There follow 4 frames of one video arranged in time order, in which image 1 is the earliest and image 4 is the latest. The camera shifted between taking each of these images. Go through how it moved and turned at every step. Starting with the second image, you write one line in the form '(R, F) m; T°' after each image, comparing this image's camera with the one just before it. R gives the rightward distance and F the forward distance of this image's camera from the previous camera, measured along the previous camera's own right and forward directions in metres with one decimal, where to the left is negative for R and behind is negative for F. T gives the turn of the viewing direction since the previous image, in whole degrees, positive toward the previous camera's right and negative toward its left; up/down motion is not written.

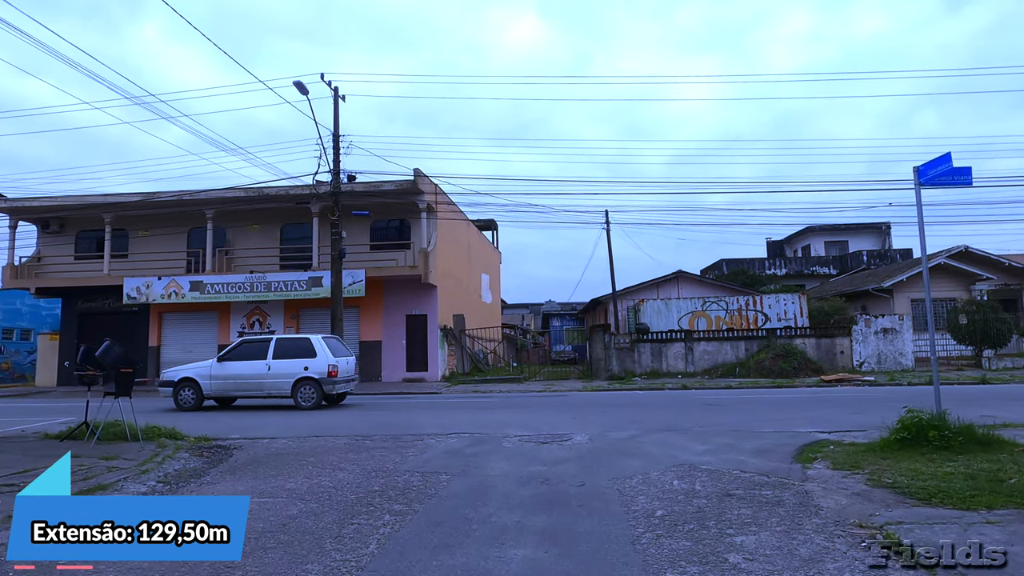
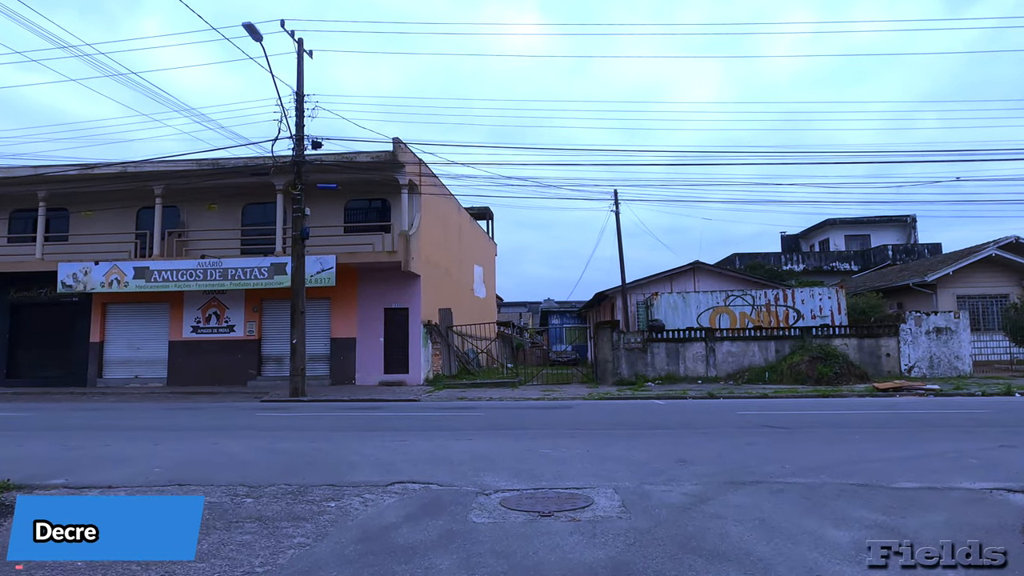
(+0.1, +3.5) m; 0°
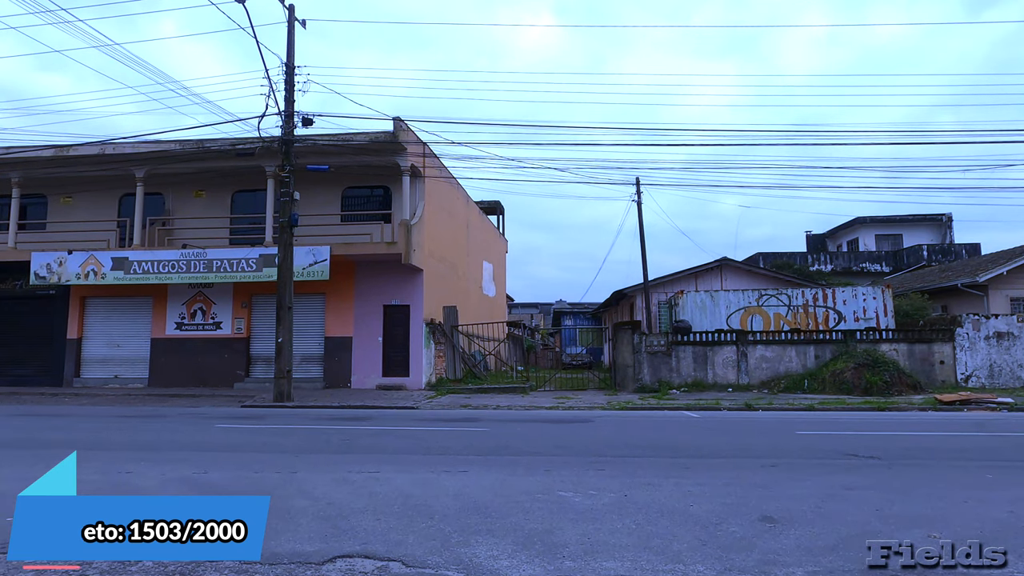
(0.0, +2.0) m; -1°
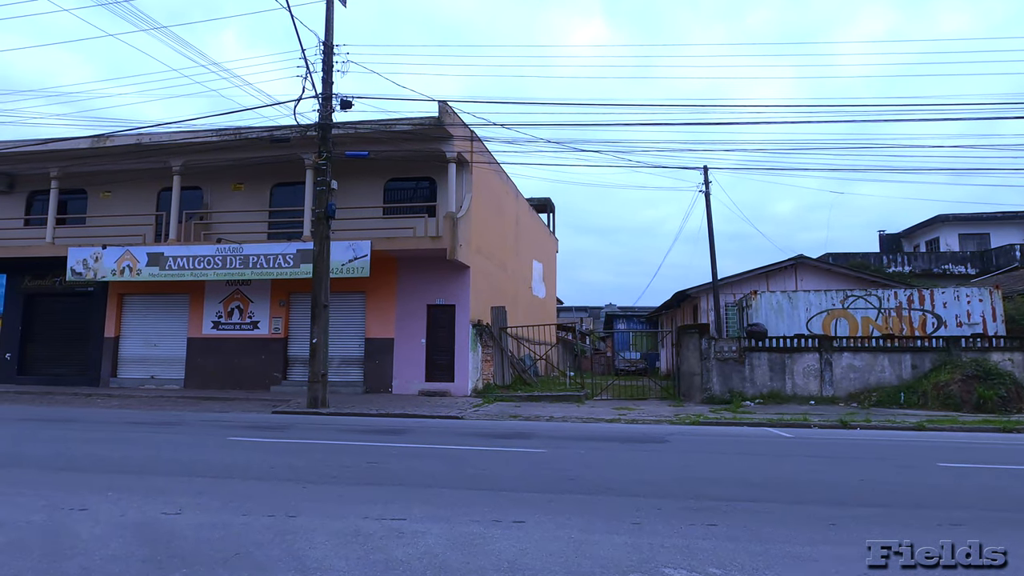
(-0.2, +1.7) m; -4°
